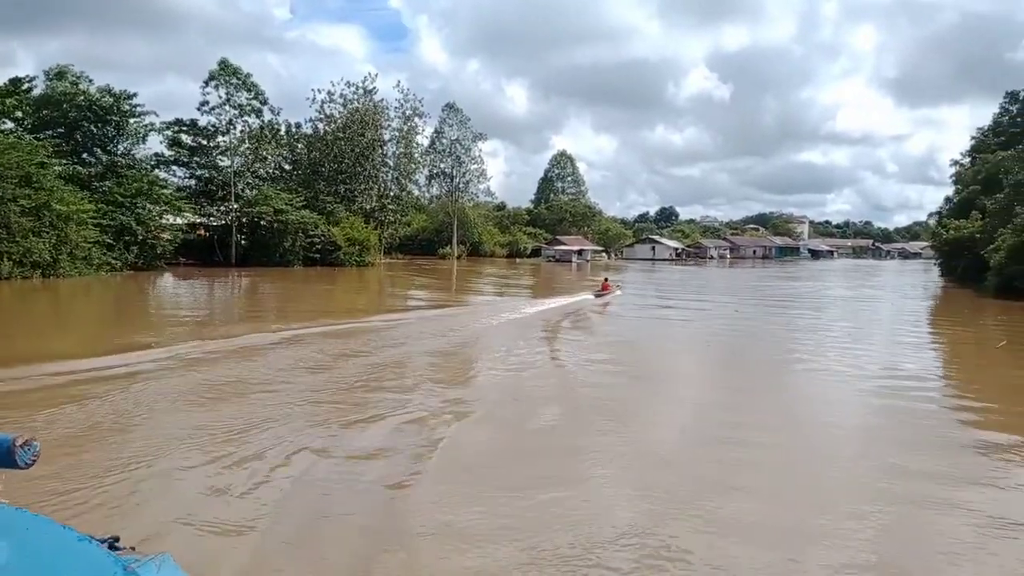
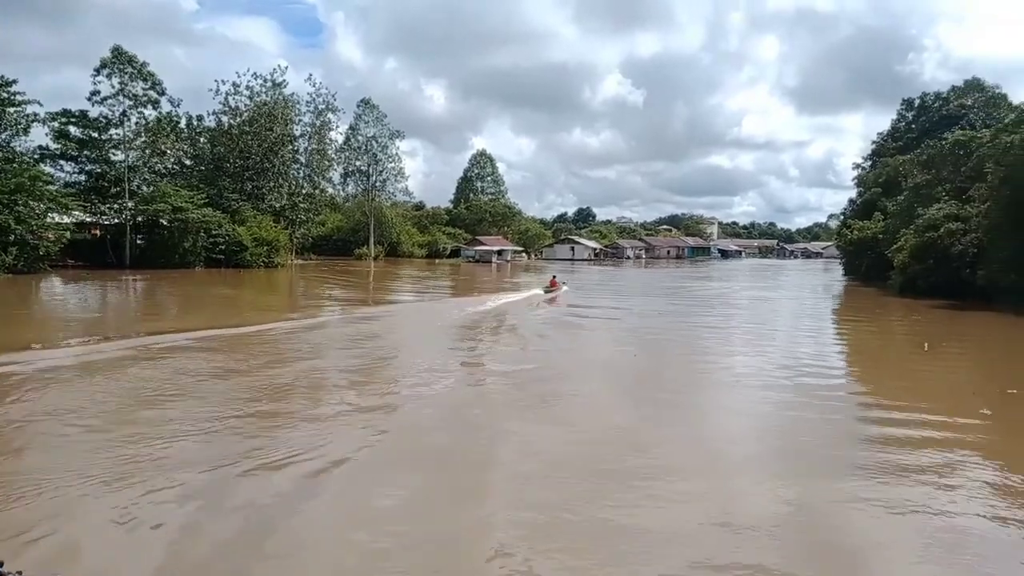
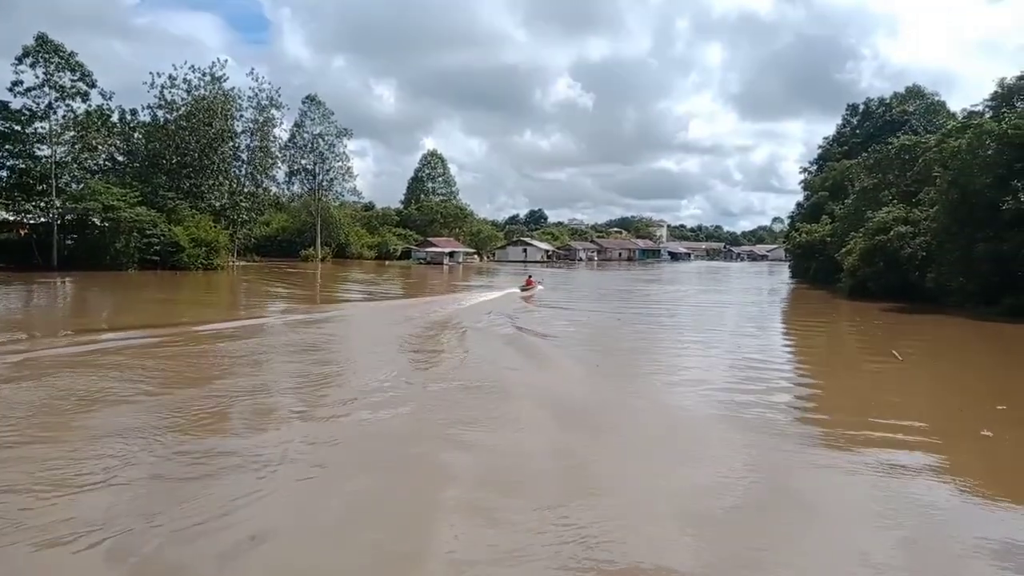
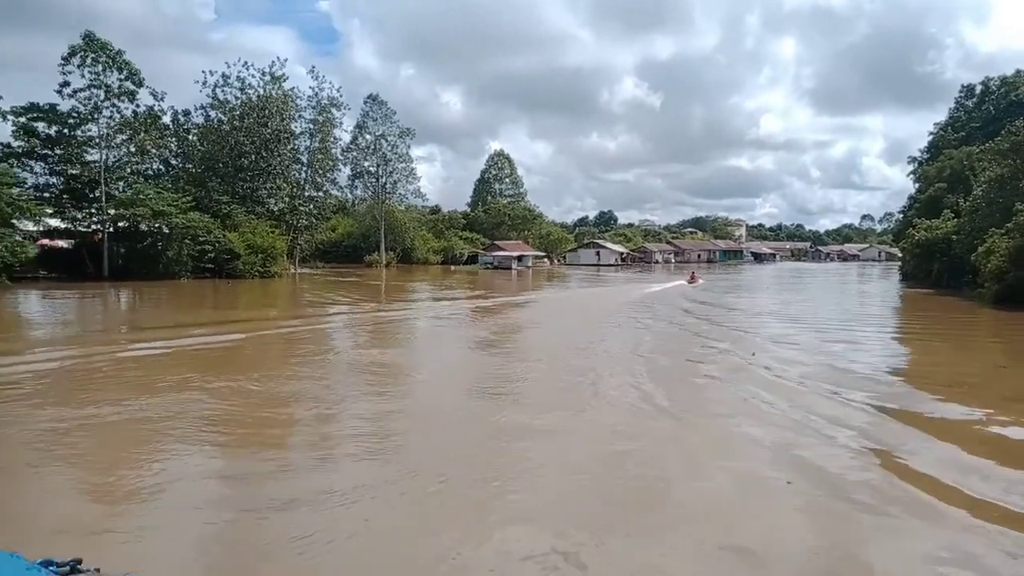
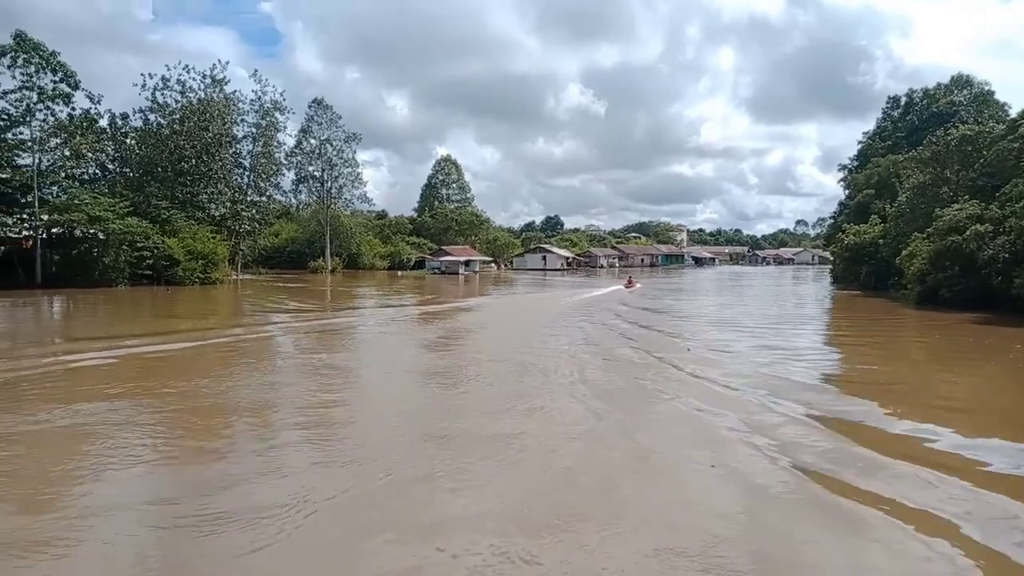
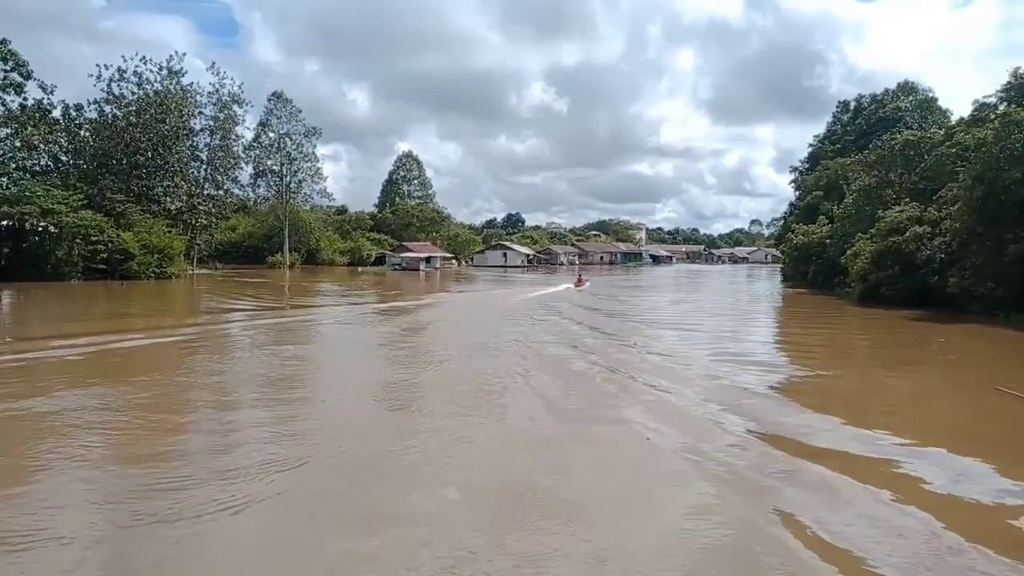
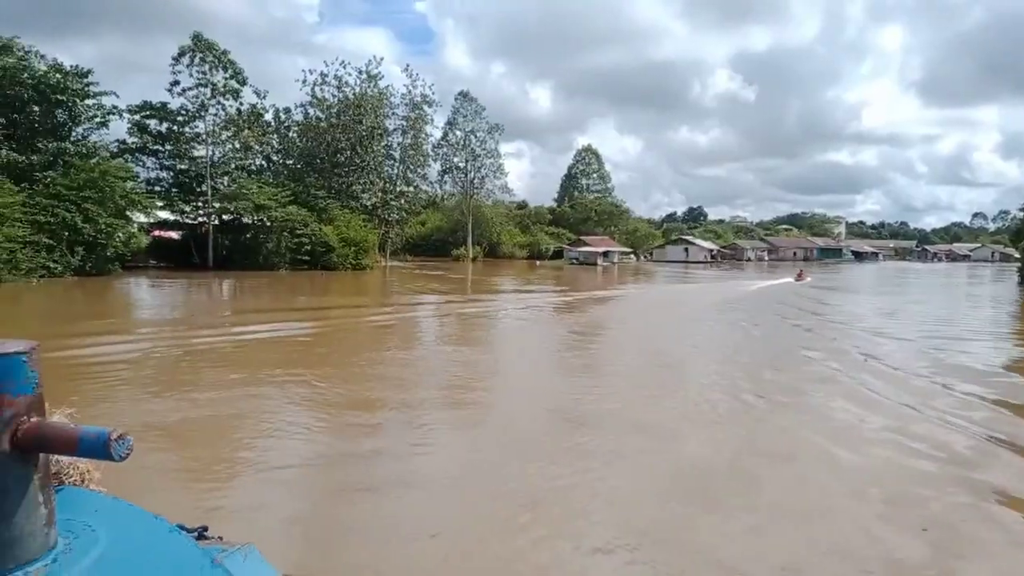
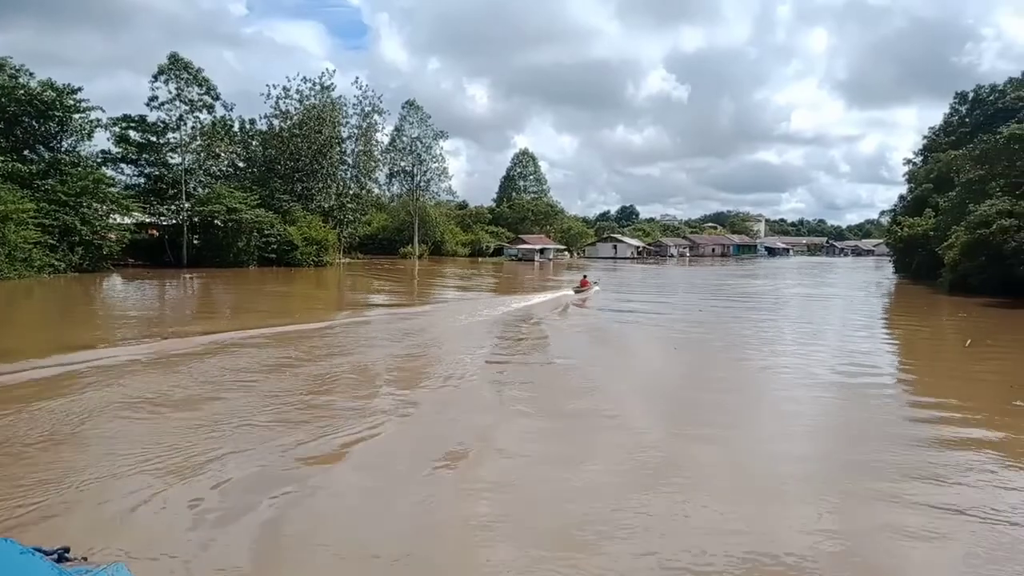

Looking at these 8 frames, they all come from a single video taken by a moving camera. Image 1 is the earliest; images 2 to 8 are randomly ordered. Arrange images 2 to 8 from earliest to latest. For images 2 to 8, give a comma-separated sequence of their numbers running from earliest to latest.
8, 2, 3, 6, 5, 4, 7
